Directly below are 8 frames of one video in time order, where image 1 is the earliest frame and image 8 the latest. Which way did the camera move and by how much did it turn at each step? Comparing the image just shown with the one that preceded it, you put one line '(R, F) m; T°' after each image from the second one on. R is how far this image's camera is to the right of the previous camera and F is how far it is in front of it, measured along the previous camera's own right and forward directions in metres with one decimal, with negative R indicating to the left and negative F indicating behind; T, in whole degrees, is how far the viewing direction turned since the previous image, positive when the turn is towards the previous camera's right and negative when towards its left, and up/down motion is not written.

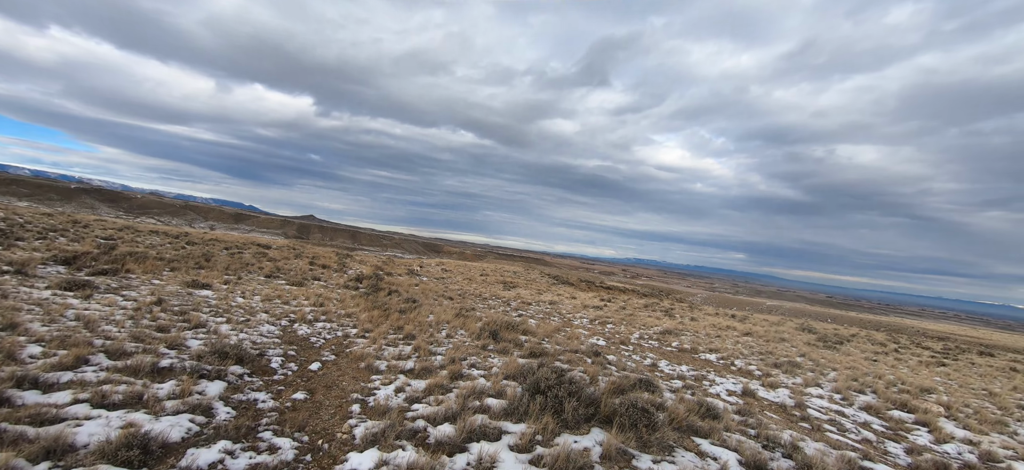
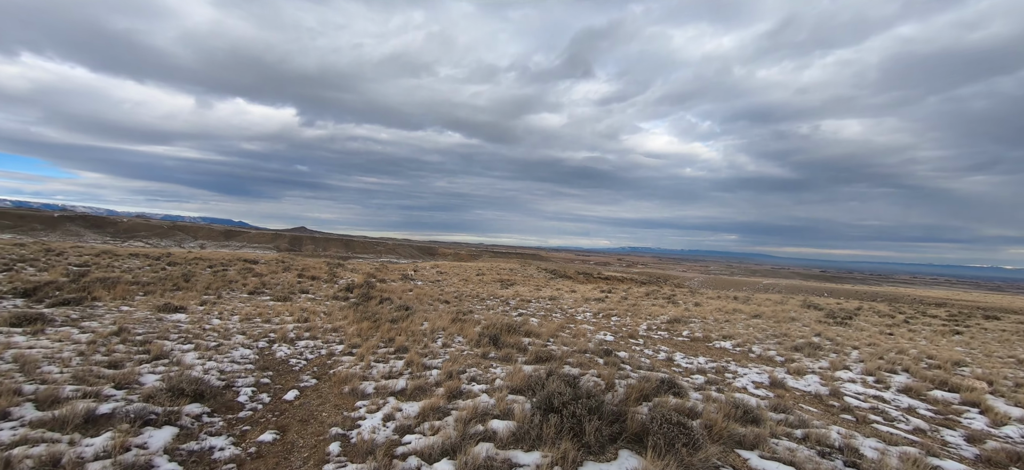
(0.0, +1.0) m; +1°
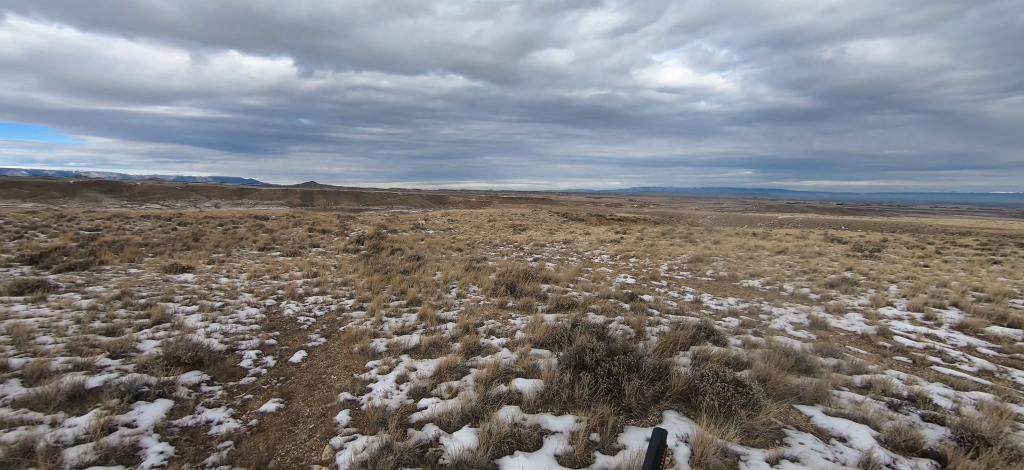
(-0.1, +0.8) m; -2°
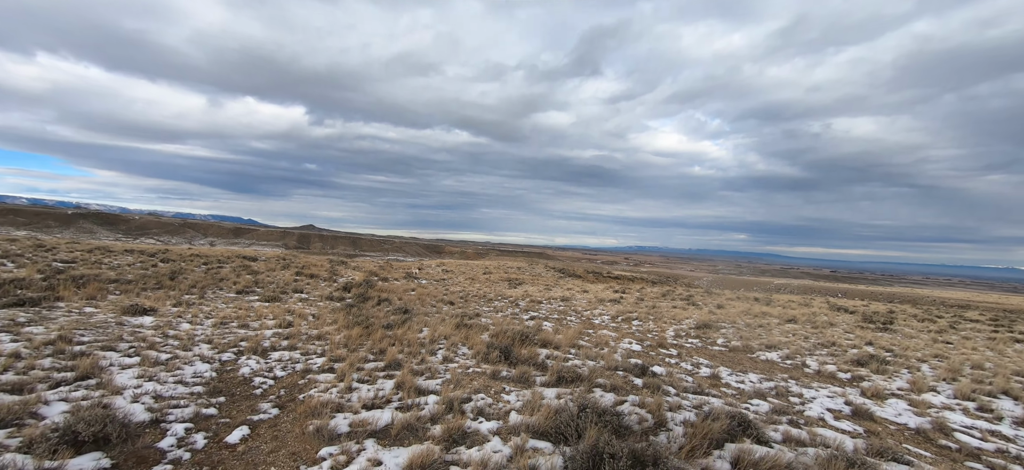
(0.0, +1.0) m; 0°
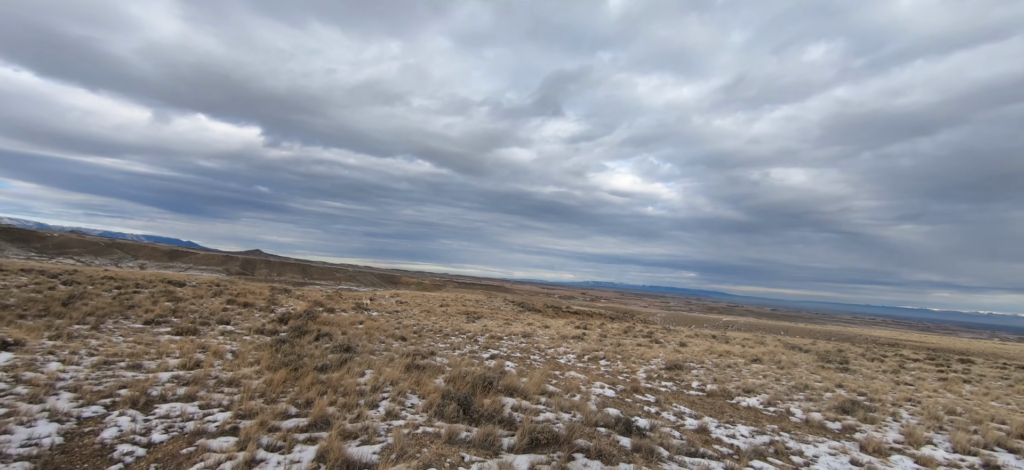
(-0.1, +1.3) m; +5°
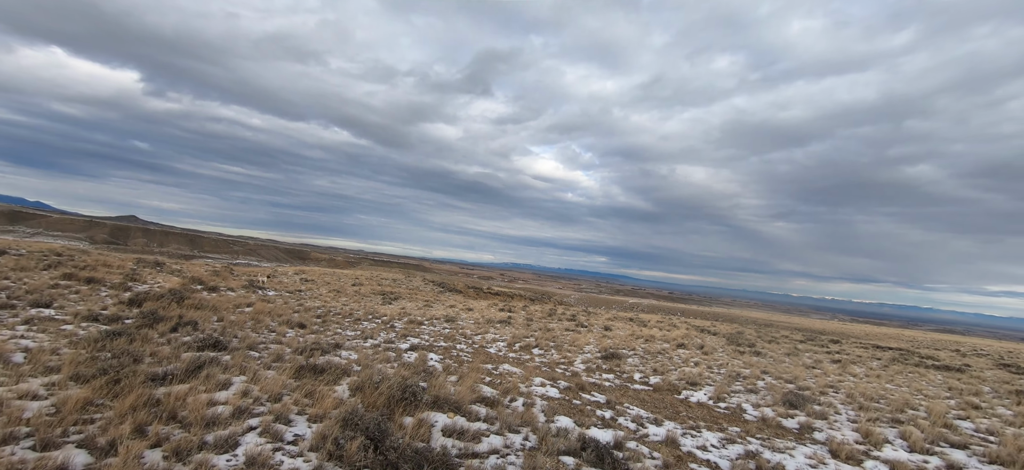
(-0.2, +2.1) m; +10°
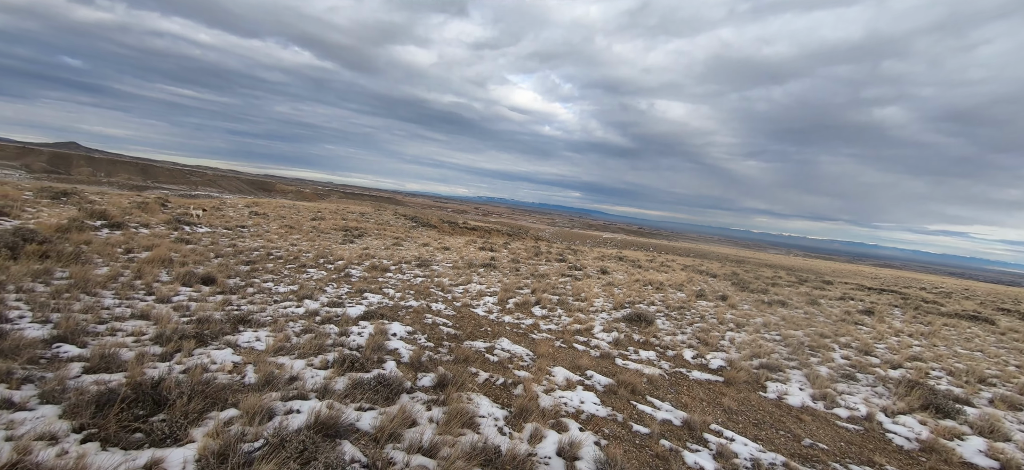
(-0.5, +4.2) m; +3°
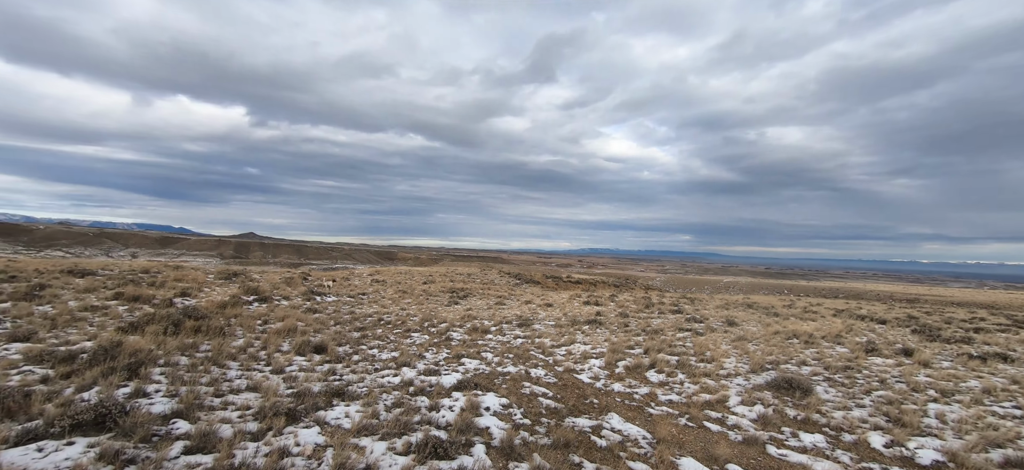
(+0.3, +1.0) m; -14°
